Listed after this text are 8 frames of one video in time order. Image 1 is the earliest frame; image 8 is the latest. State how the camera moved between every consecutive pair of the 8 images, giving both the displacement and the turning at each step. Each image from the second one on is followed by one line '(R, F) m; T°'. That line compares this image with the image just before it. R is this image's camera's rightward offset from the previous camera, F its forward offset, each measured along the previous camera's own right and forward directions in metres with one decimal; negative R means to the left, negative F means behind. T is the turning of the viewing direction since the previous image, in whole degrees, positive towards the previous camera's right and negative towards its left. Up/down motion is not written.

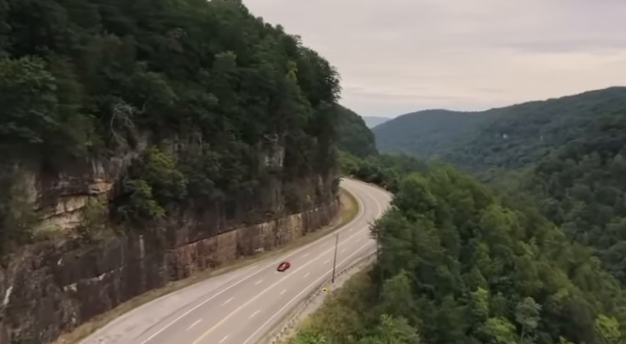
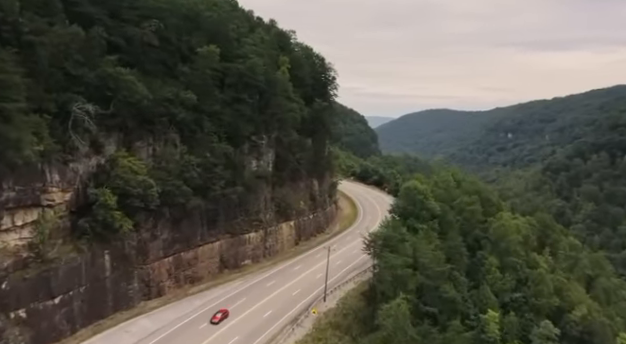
(+1.1, +4.3) m; 0°
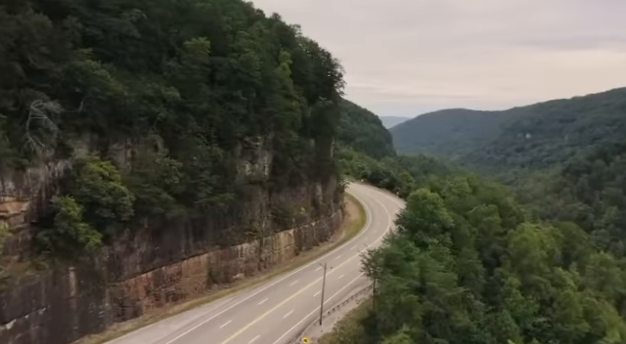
(+1.3, +4.2) m; -2°
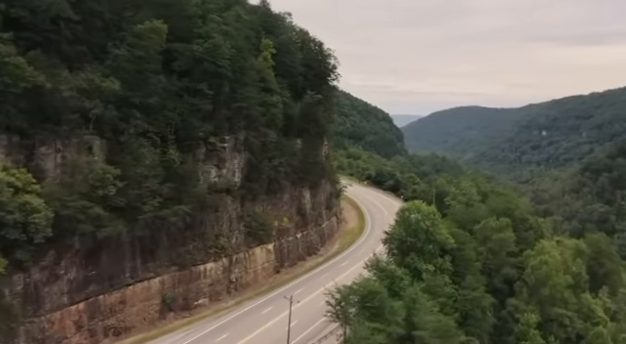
(+2.5, +6.4) m; -2°
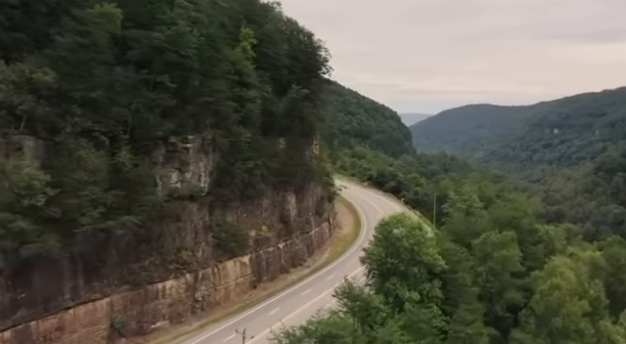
(+2.1, +4.5) m; -1°
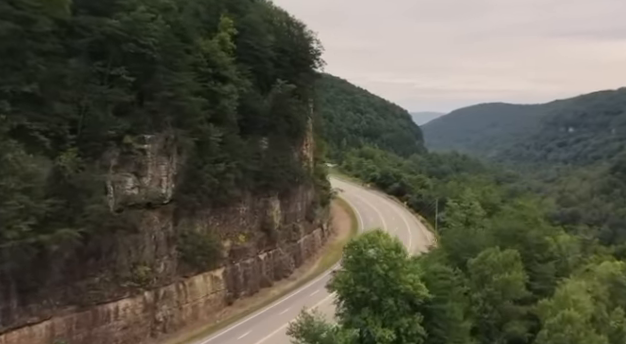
(+2.0, +3.9) m; -1°
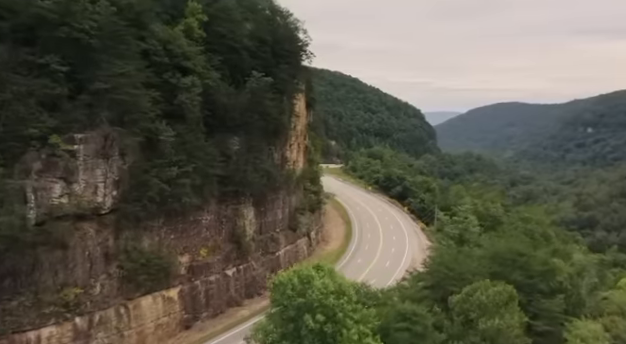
(+2.5, +4.4) m; -2°
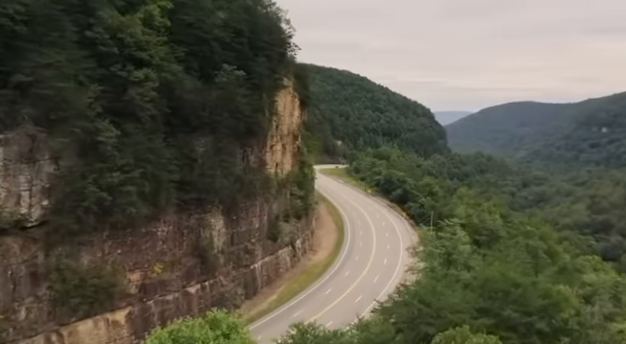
(+2.1, +3.7) m; -1°
